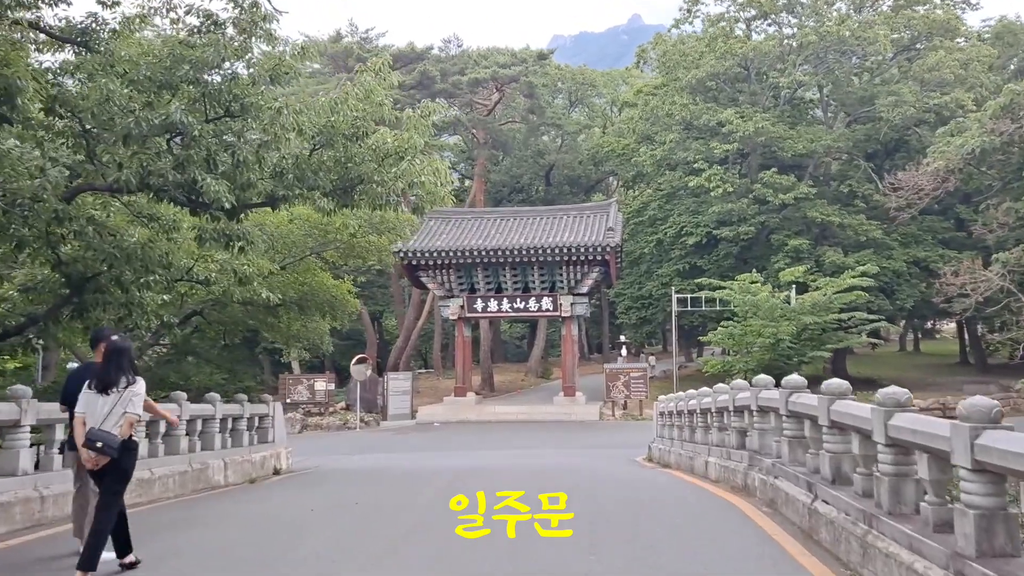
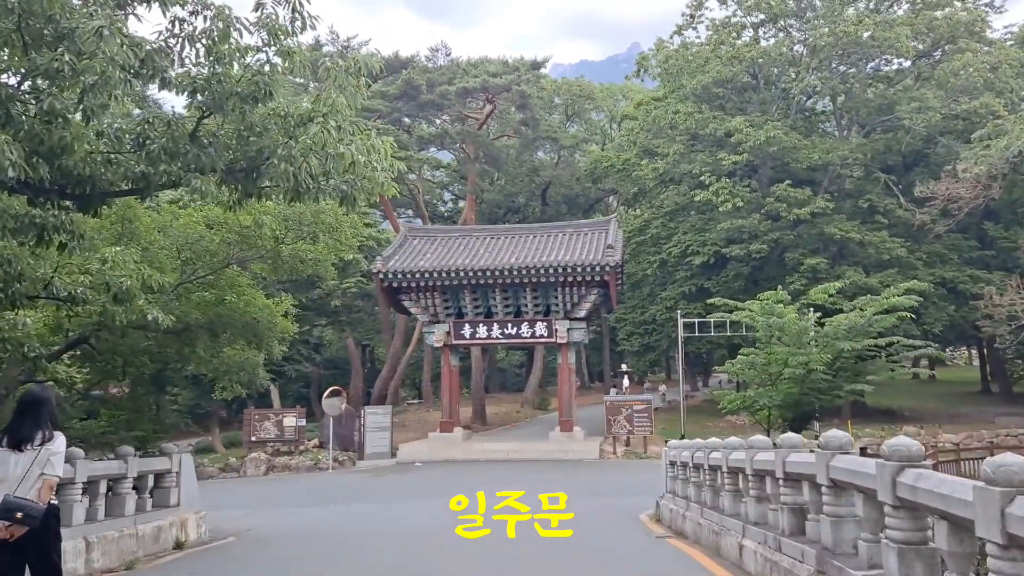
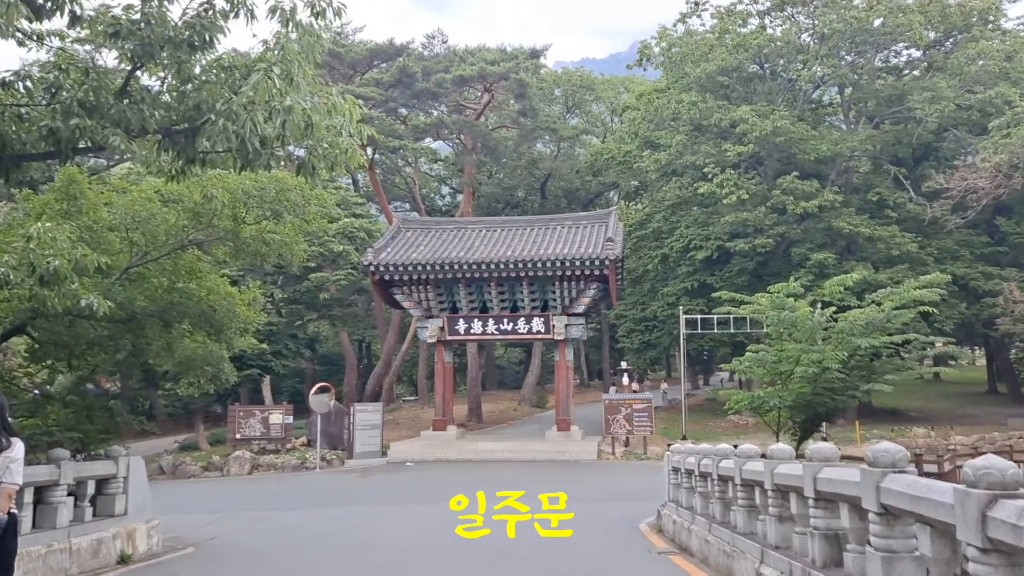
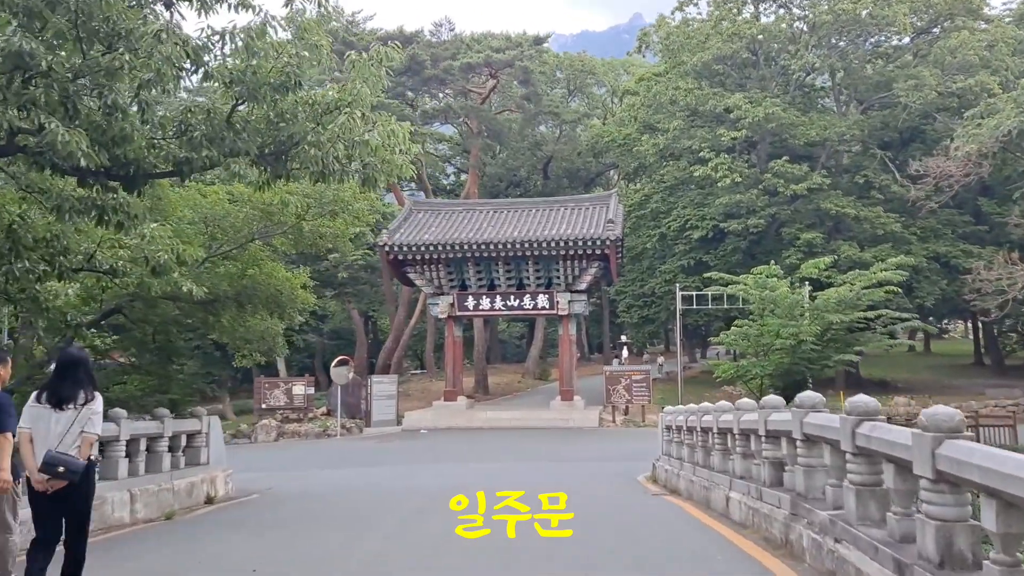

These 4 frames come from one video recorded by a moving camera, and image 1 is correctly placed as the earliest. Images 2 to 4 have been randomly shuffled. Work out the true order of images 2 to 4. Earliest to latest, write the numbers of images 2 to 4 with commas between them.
4, 2, 3
